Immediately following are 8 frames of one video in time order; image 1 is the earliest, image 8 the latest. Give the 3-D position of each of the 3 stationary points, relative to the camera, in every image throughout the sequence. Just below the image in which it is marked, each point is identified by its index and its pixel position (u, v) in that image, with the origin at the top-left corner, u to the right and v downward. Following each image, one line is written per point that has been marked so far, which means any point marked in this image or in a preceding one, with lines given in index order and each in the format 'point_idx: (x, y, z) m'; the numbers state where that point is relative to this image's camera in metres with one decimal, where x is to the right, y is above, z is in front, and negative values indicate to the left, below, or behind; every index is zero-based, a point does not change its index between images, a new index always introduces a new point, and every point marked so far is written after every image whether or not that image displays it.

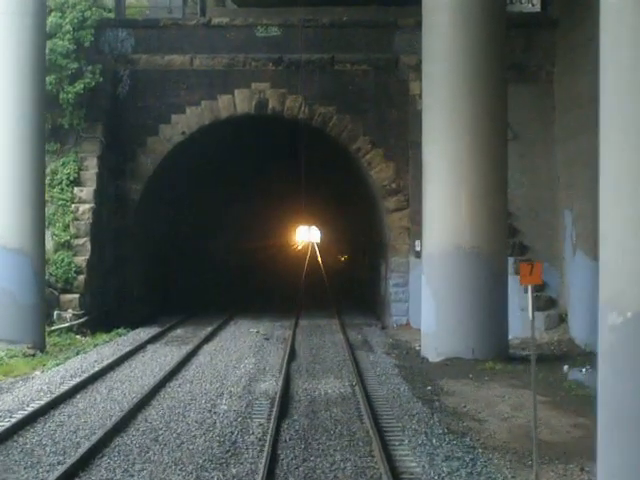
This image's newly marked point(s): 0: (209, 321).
0: (-2.3, -1.7, +18.6) m
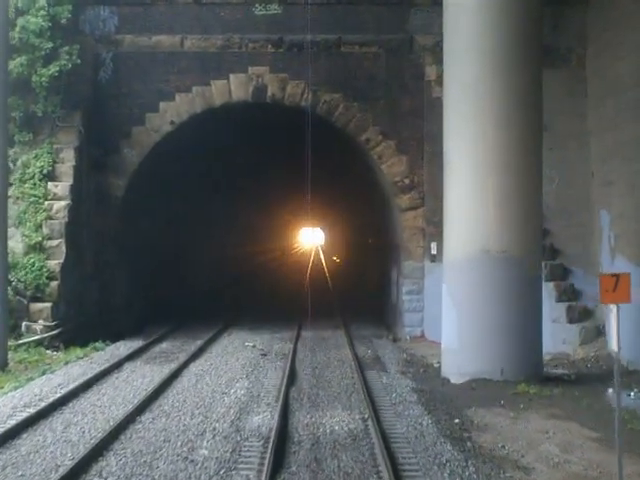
0: (-2.3, -1.8, +16.7) m
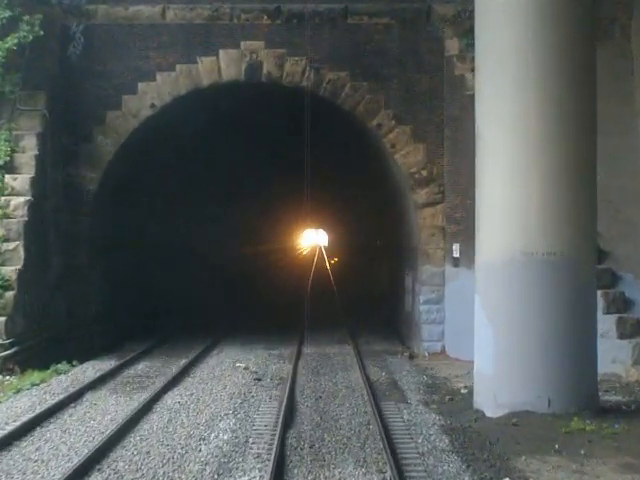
0: (-2.2, -1.8, +14.5) m
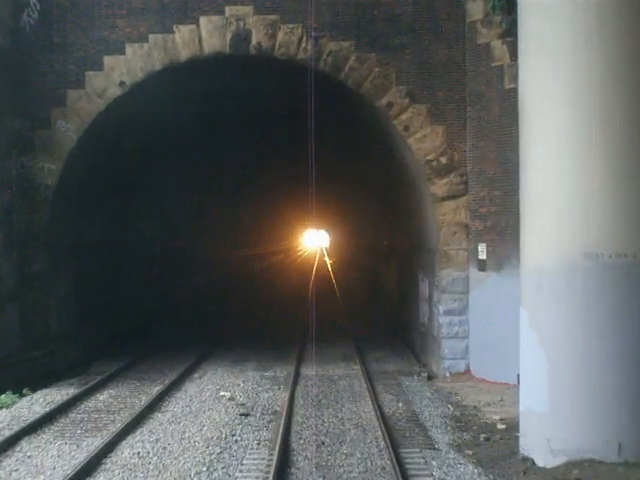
0: (-2.2, -1.8, +12.3) m
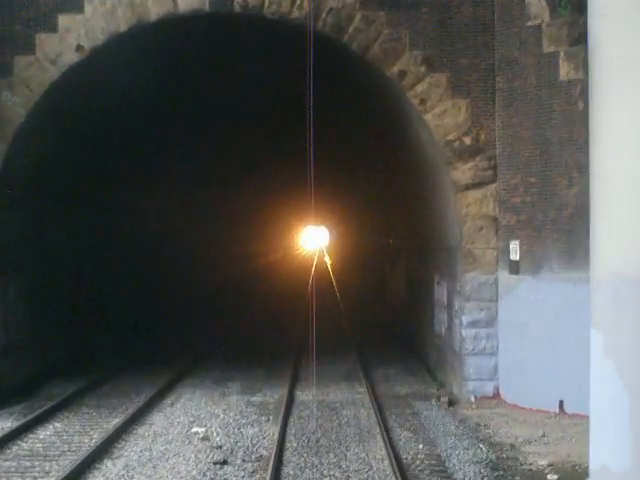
0: (-2.2, -1.8, +10.2) m
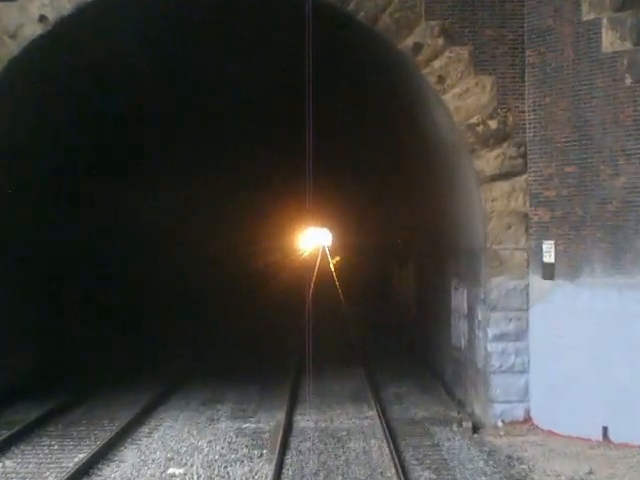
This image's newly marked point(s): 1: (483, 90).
0: (-2.1, -1.8, +8.8) m
1: (+1.6, +1.5, +8.6) m
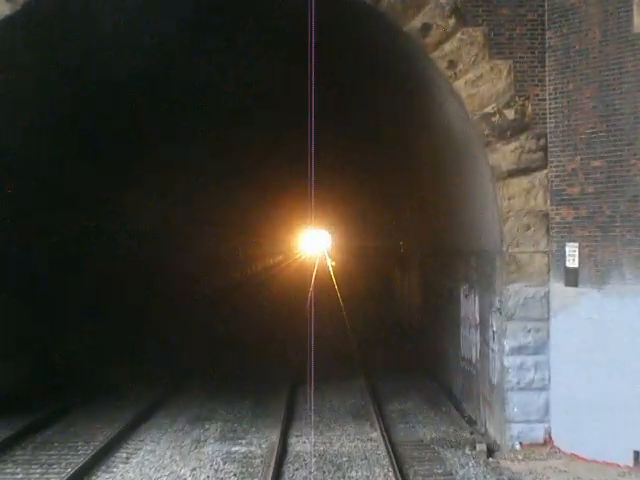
0: (-2.2, -1.8, +8.0) m
1: (+1.6, +1.5, +7.8) m
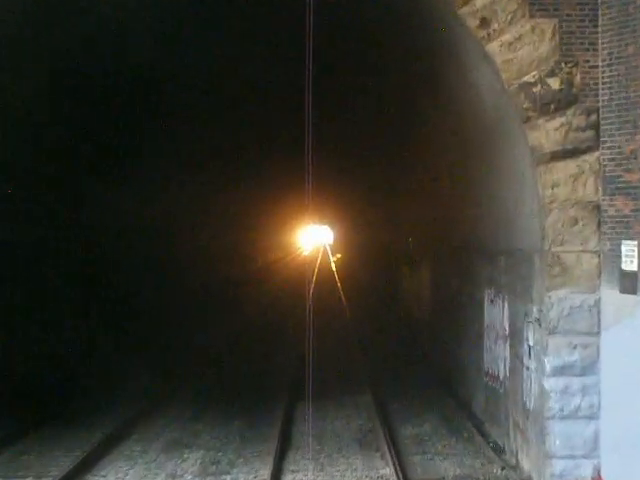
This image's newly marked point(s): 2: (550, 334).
0: (-2.2, -1.8, +6.6) m
1: (+1.6, +1.5, +6.4) m
2: (+1.7, -0.7, +6.5) m
